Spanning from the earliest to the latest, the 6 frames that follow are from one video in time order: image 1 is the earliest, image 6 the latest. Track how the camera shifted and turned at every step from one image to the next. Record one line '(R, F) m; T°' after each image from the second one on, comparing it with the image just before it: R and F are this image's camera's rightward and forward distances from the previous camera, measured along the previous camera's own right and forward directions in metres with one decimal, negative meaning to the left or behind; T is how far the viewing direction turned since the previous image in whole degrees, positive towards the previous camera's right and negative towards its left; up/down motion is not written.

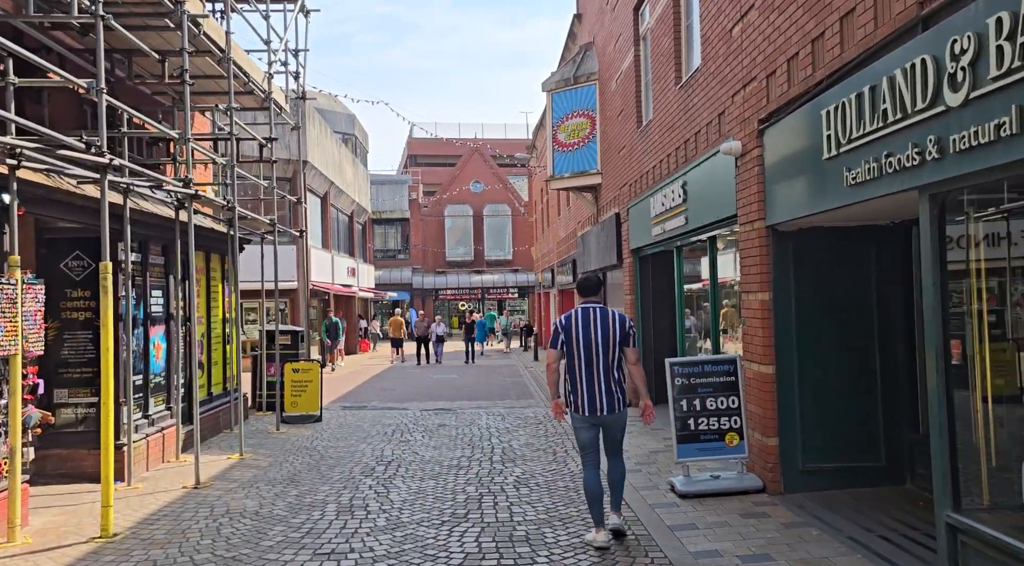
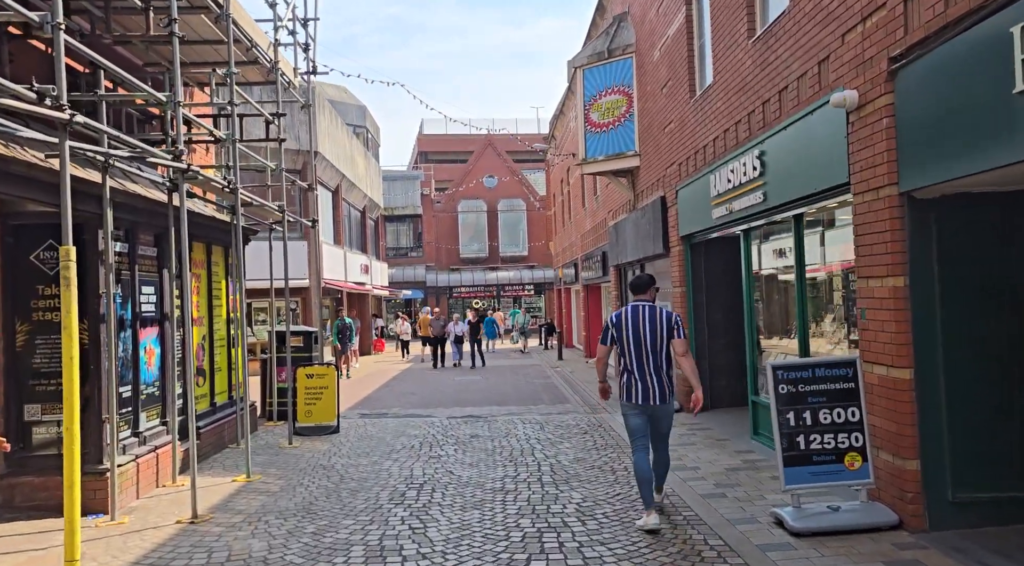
(-0.4, +1.3) m; -1°
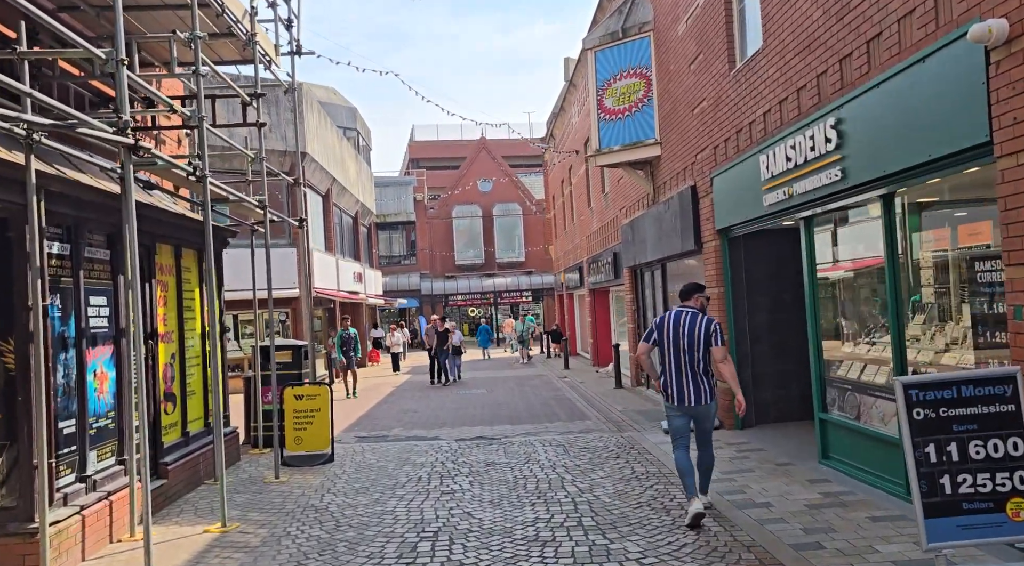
(-0.3, +1.4) m; +1°
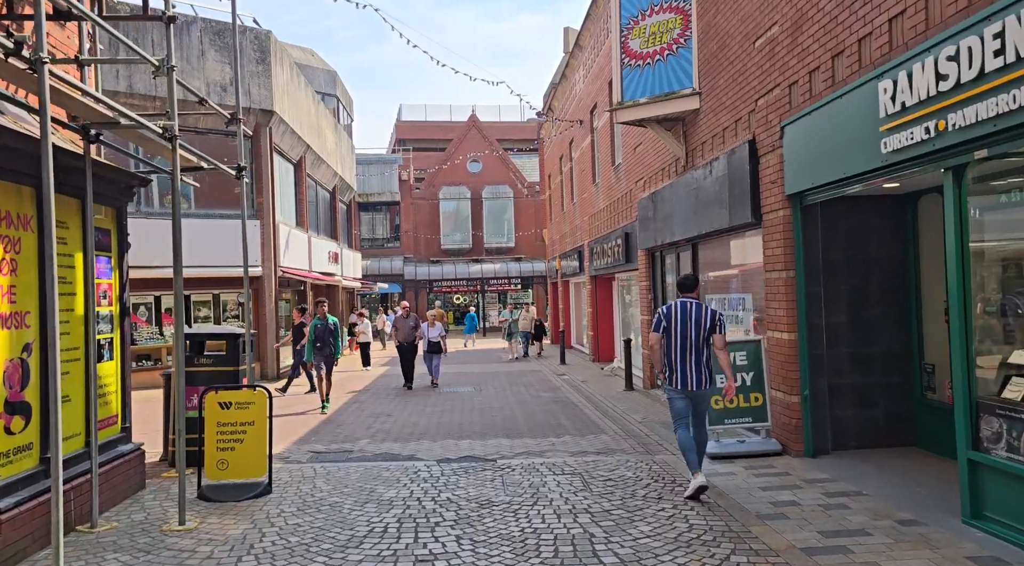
(-0.2, +2.4) m; +1°
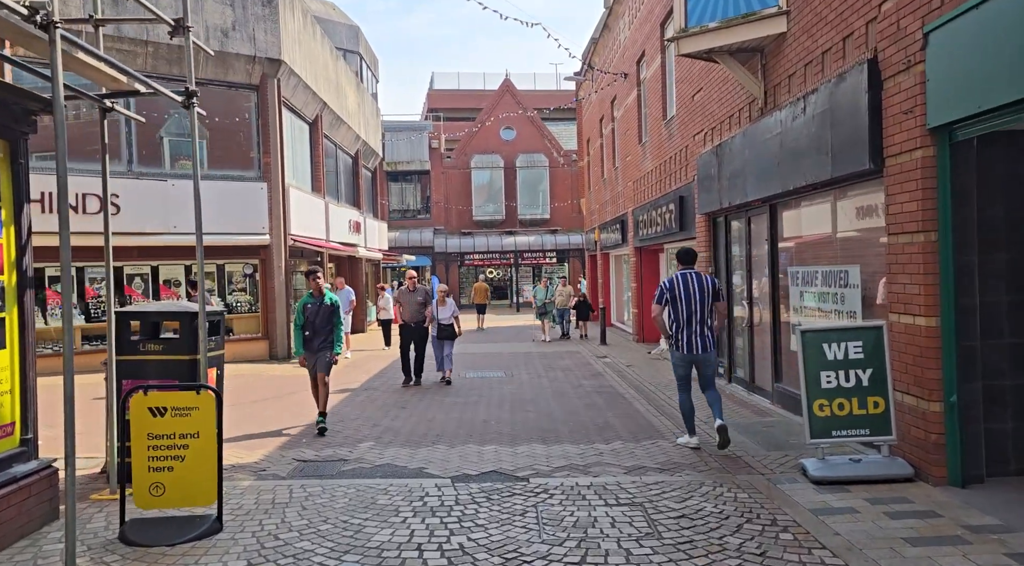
(0.0, +2.0) m; -2°
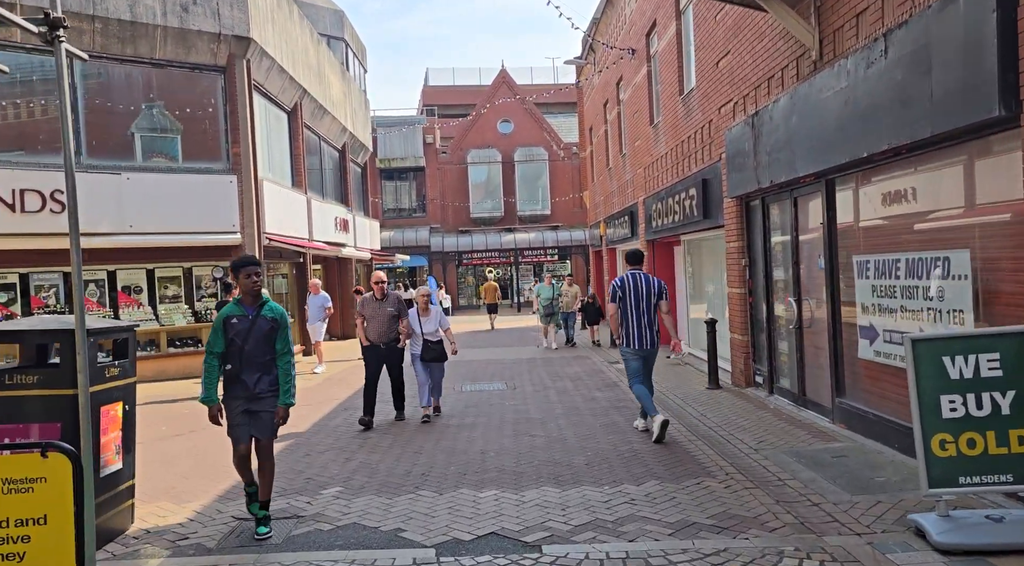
(0.0, +1.7) m; 0°
